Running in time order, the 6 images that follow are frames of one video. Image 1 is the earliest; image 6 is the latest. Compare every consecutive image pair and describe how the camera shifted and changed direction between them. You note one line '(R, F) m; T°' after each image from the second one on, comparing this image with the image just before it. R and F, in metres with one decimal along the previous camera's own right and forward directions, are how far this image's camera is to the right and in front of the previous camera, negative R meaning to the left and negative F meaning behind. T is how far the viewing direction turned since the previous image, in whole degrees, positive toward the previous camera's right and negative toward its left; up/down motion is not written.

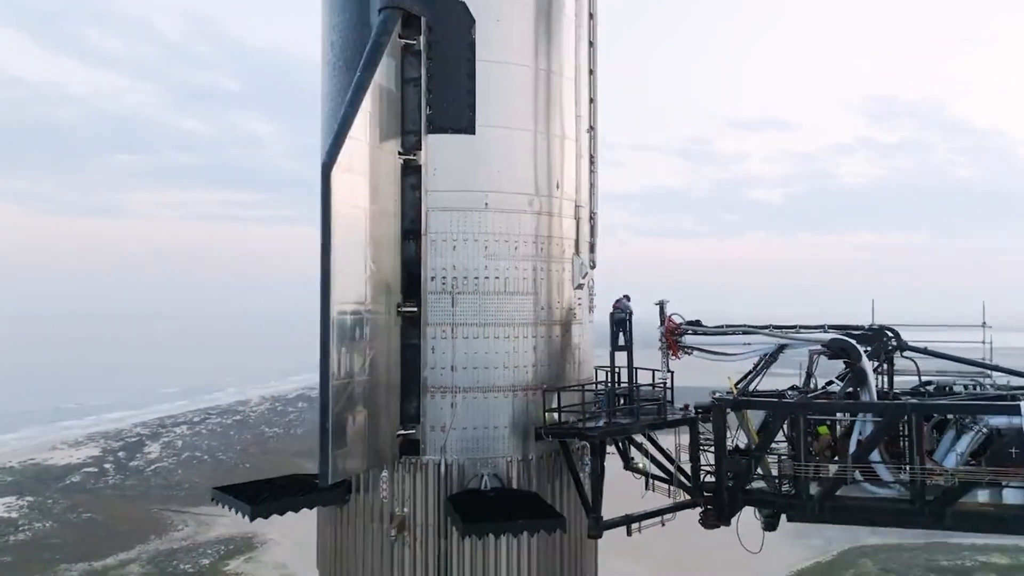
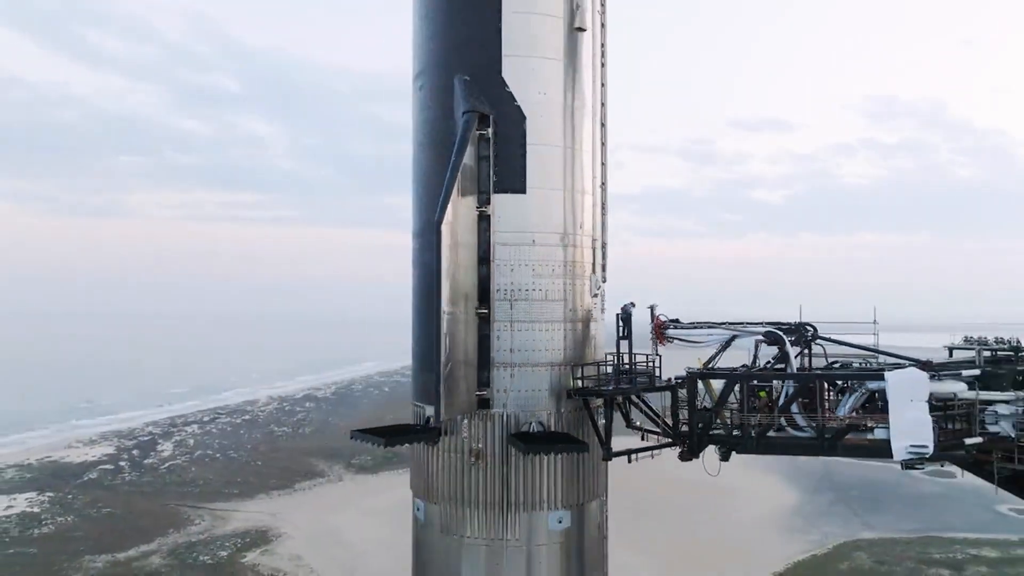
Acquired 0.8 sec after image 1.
(-0.2, -1.1) m; 0°
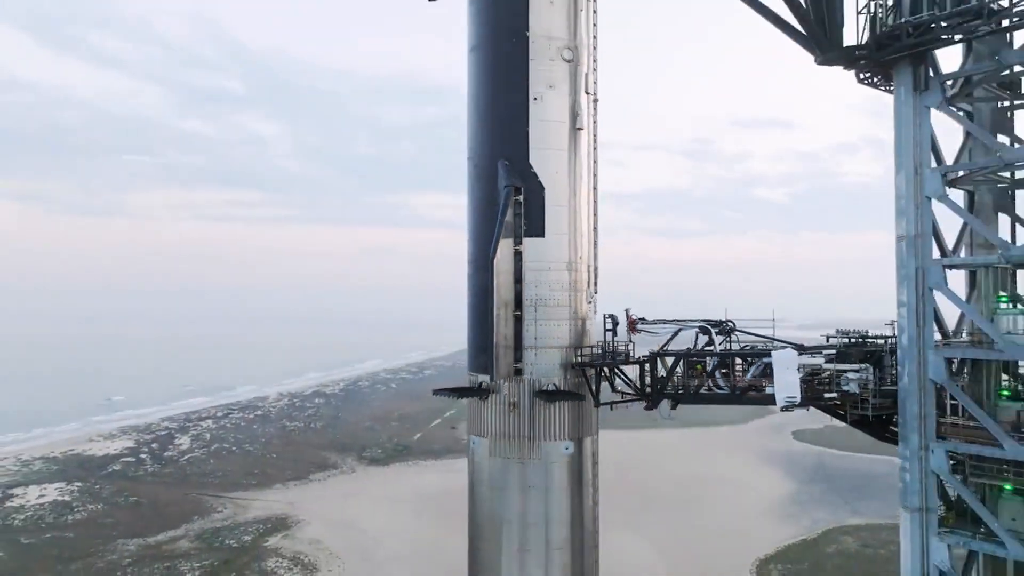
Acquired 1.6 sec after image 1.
(-0.2, -1.8) m; 0°
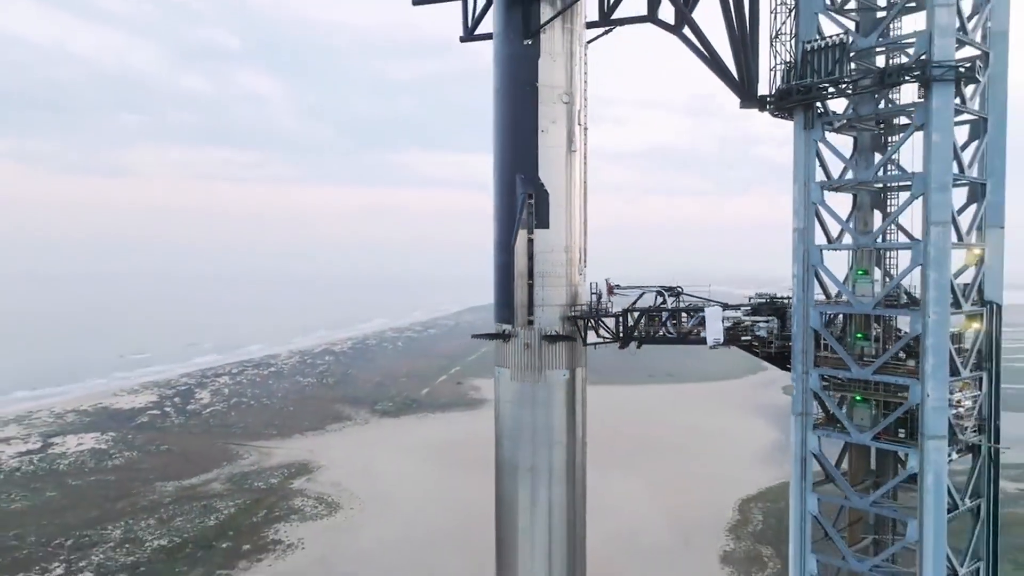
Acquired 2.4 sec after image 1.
(-0.1, -2.2) m; 0°
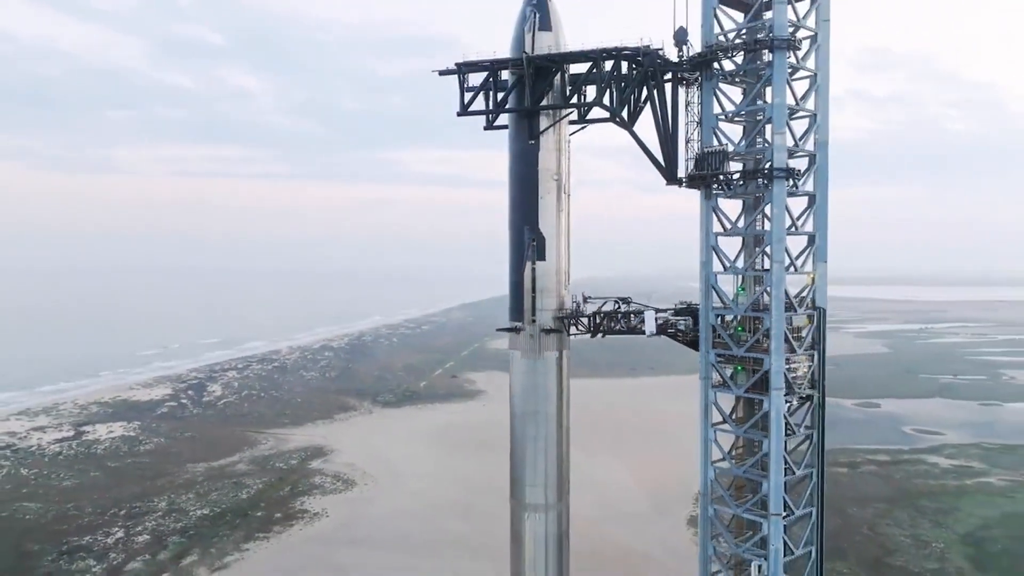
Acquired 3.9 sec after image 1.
(-0.4, -4.1) m; +1°
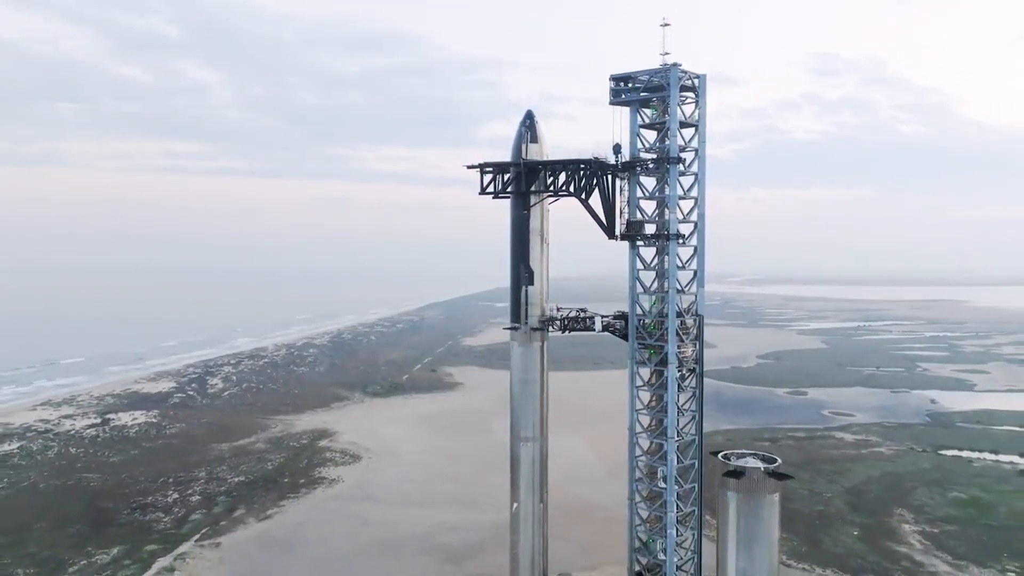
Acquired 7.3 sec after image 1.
(-1.0, -6.9) m; +3°
